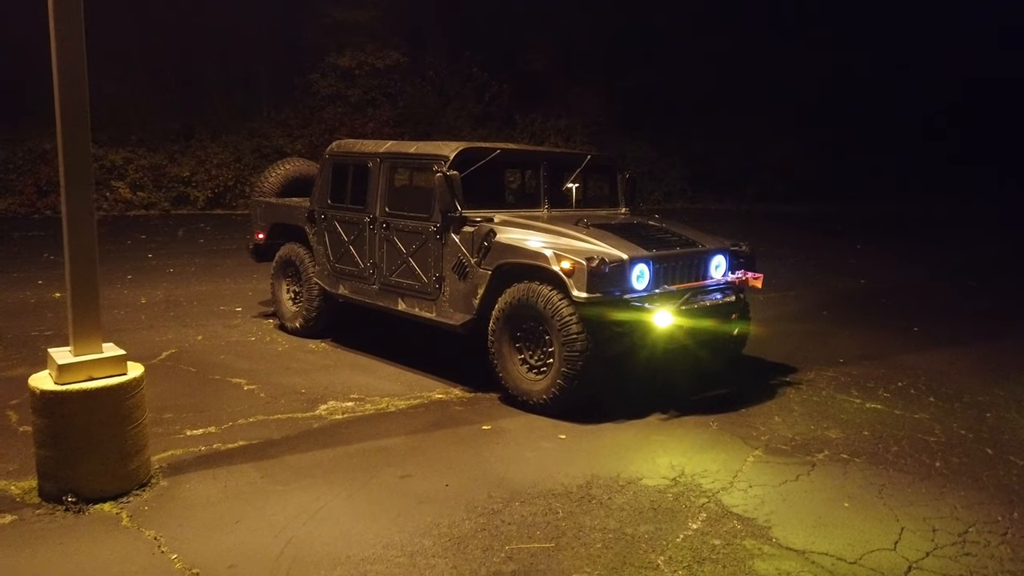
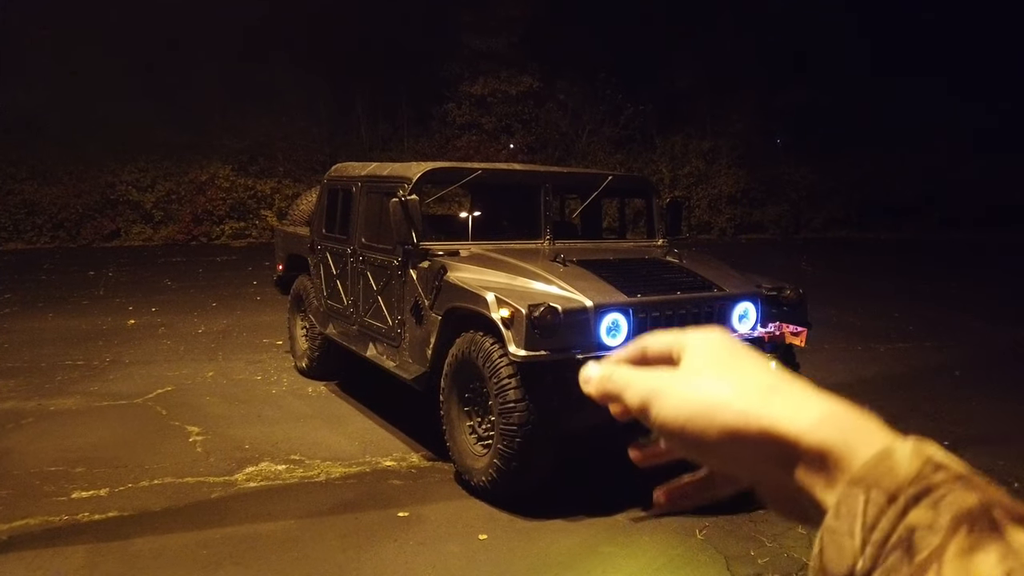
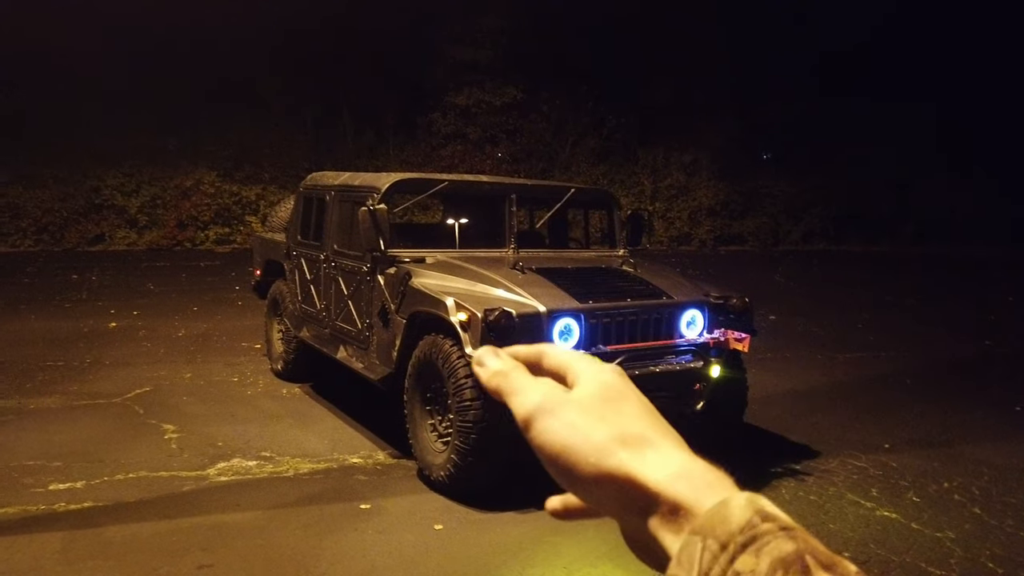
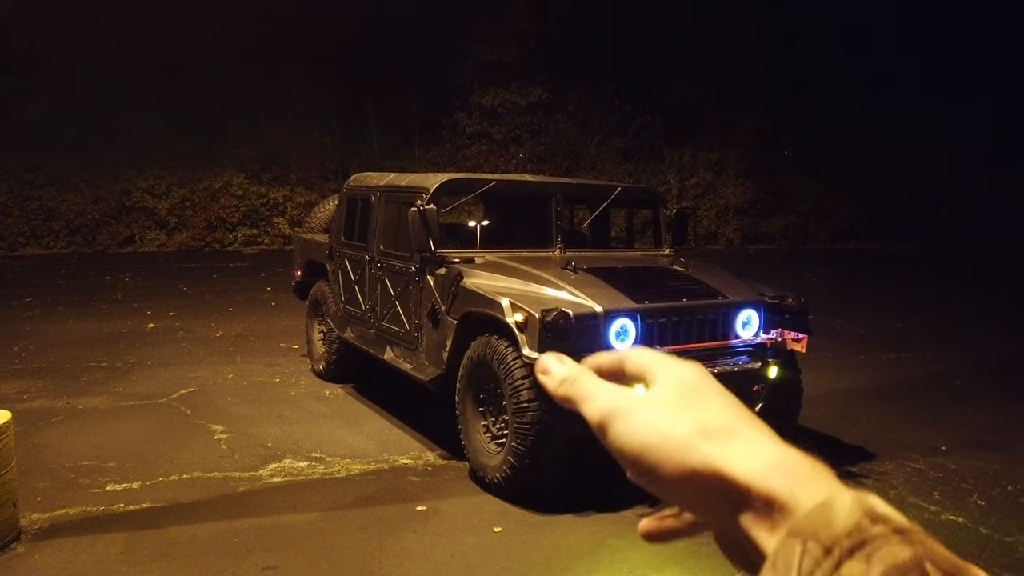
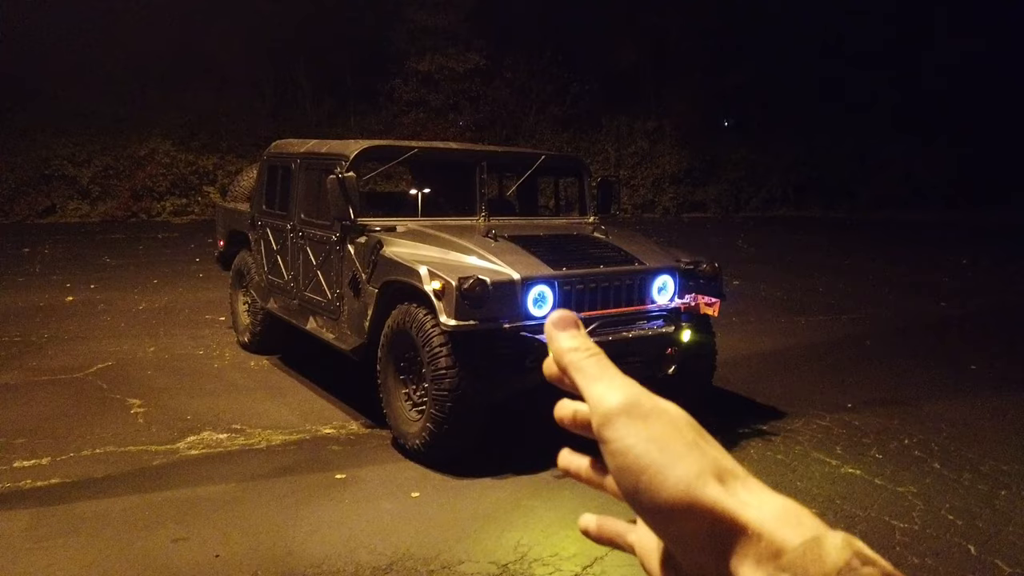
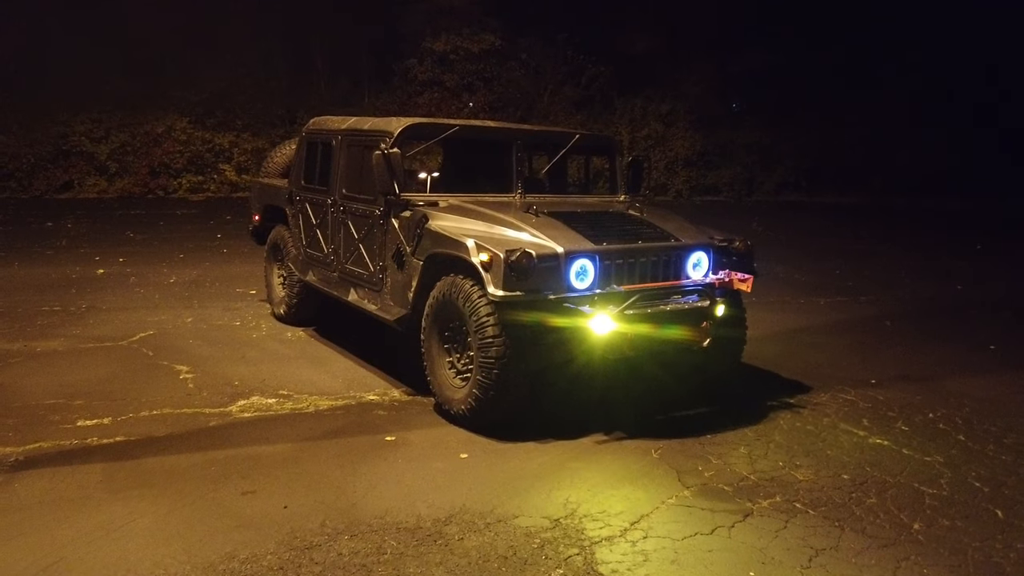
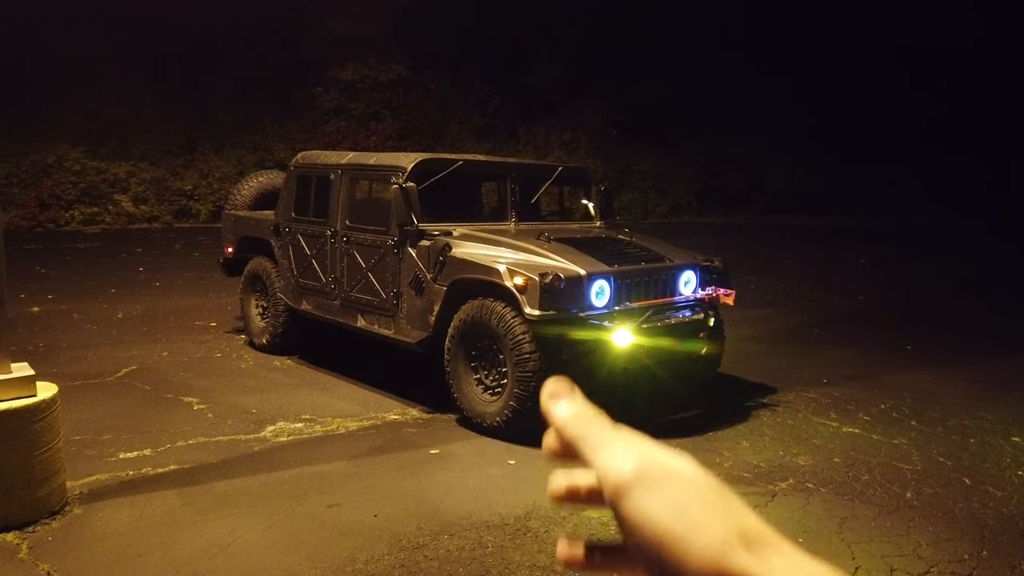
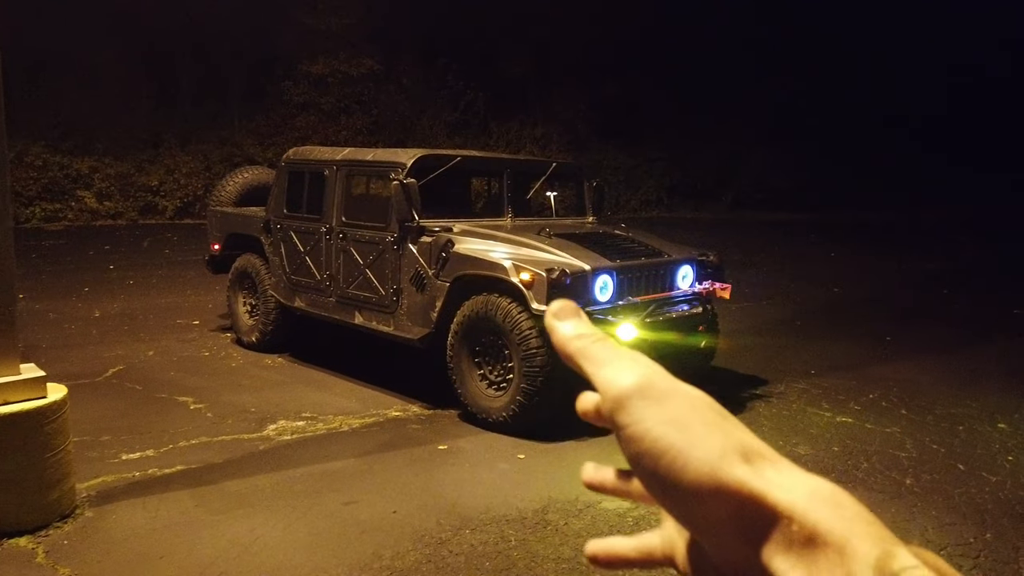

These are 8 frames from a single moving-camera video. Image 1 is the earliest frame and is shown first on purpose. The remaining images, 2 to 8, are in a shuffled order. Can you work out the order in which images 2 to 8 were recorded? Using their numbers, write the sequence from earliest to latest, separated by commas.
8, 7, 6, 5, 3, 4, 2
